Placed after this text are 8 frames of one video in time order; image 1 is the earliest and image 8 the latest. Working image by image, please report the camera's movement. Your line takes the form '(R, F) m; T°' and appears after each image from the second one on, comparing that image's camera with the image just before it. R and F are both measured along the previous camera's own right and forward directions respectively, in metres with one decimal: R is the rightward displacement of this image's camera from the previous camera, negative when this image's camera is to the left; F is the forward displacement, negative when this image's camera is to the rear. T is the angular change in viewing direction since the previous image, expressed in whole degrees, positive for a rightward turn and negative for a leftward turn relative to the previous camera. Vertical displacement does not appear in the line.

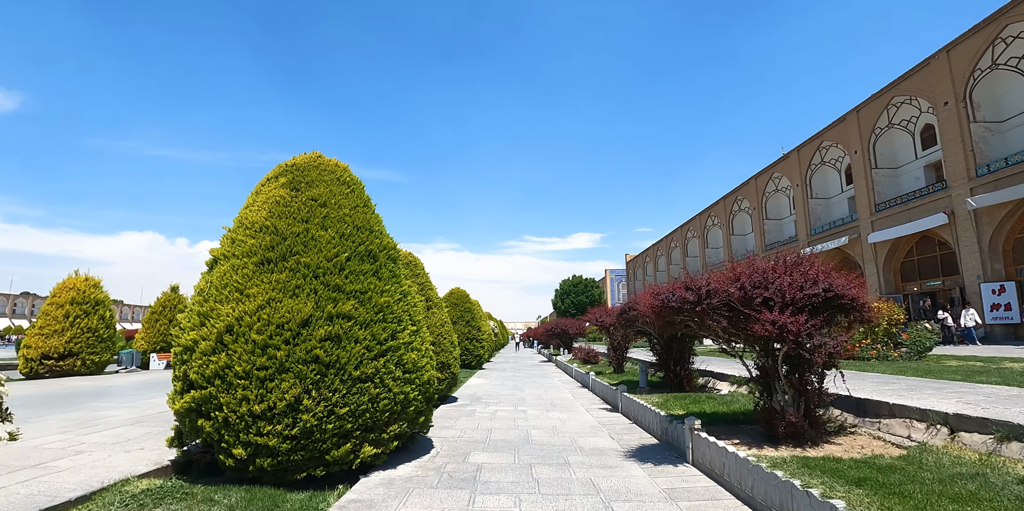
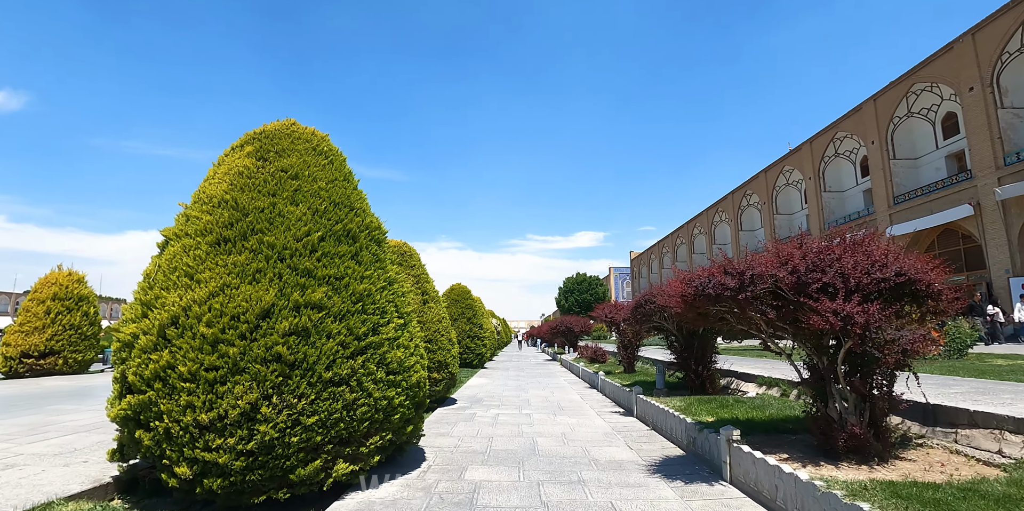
(0.0, +0.9) m; 0°
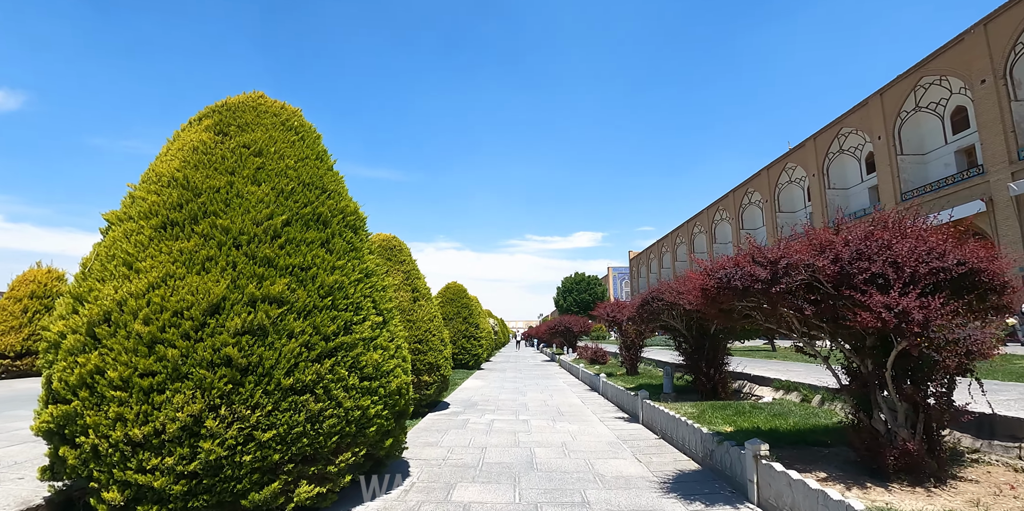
(0.0, +0.6) m; 0°
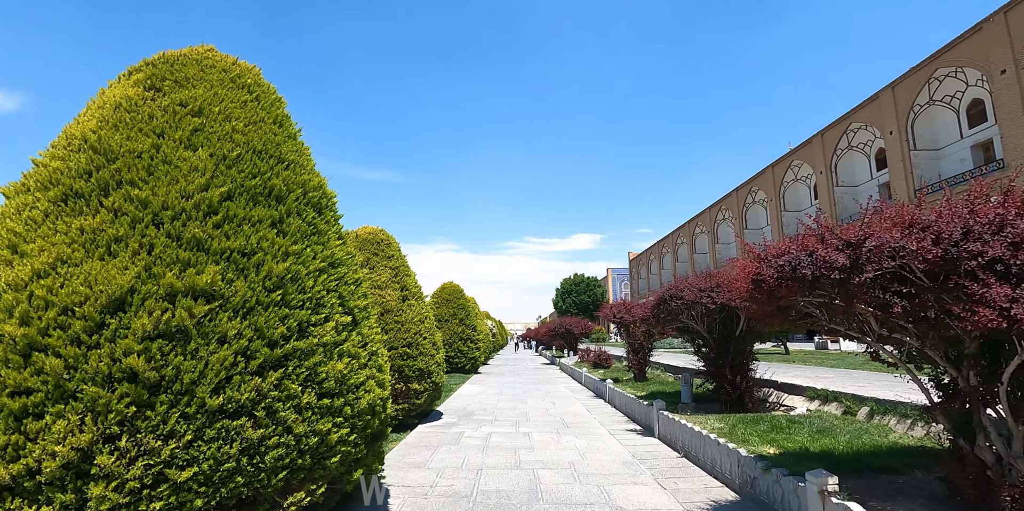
(0.0, +0.9) m; 0°
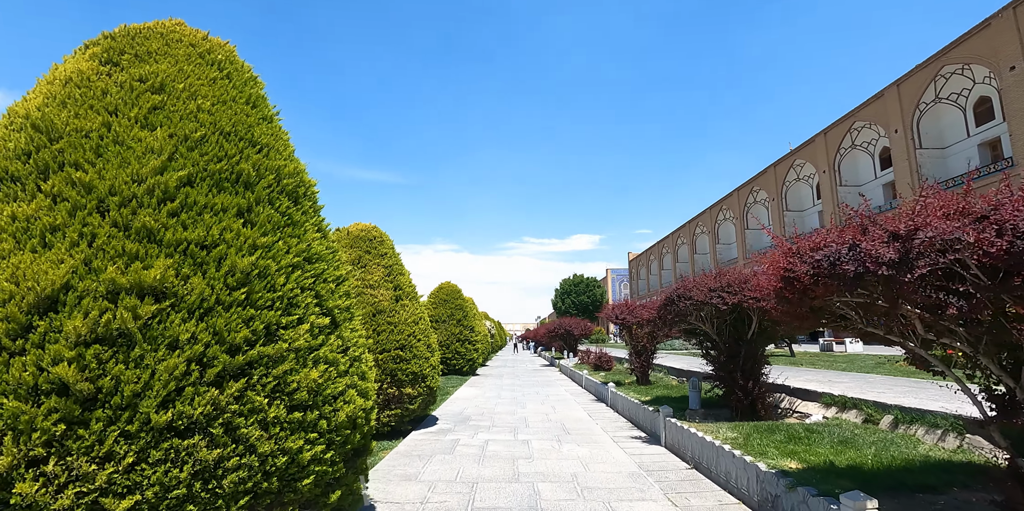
(0.0, +0.4) m; 0°
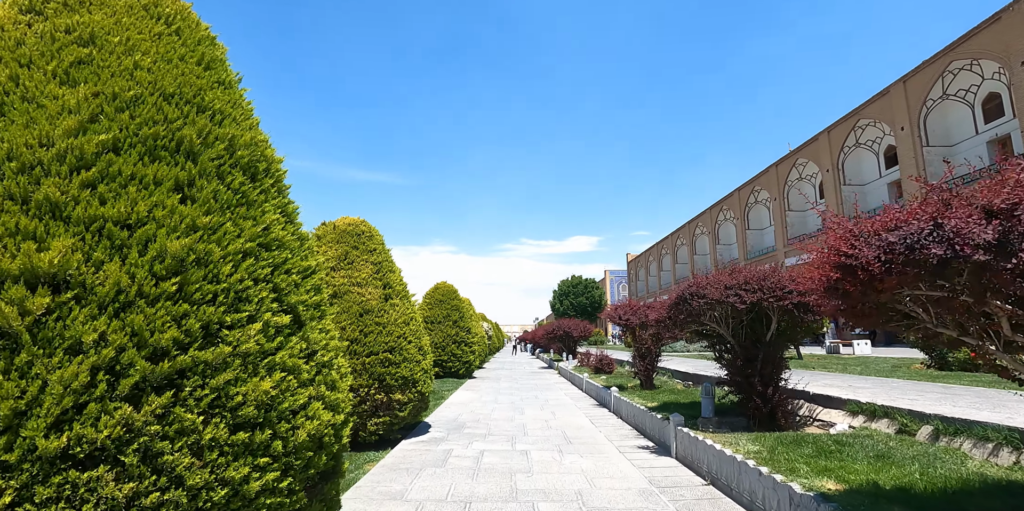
(0.0, +0.5) m; 0°
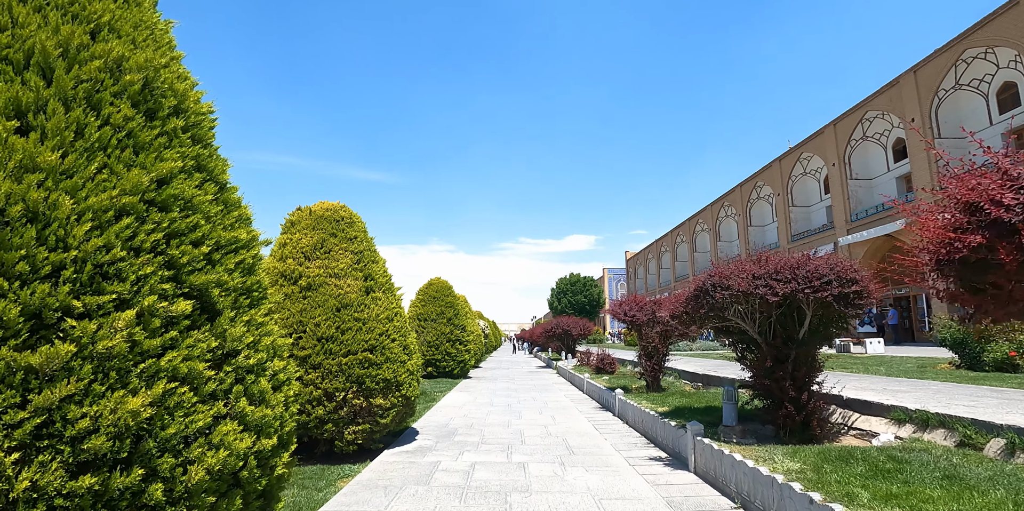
(0.0, +0.7) m; 0°
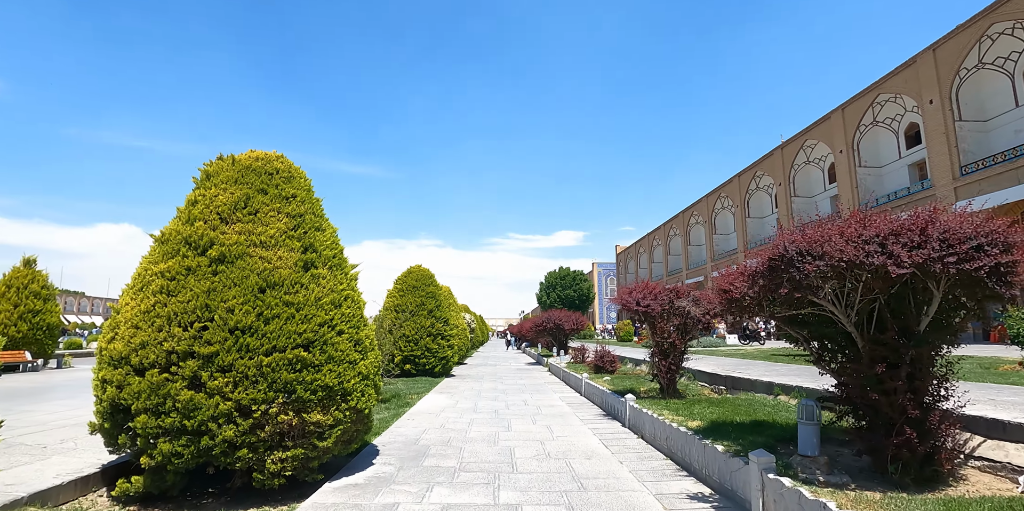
(0.0, +1.6) m; +1°
